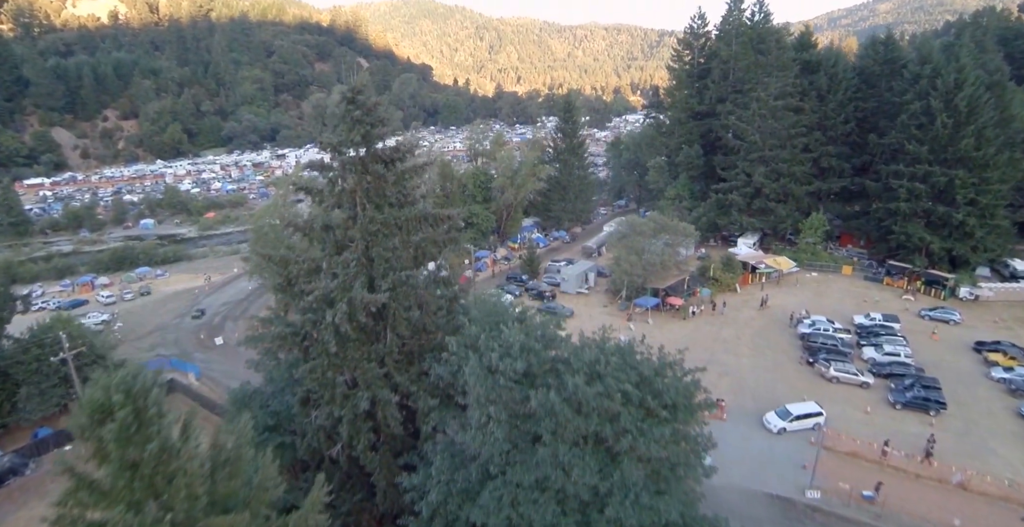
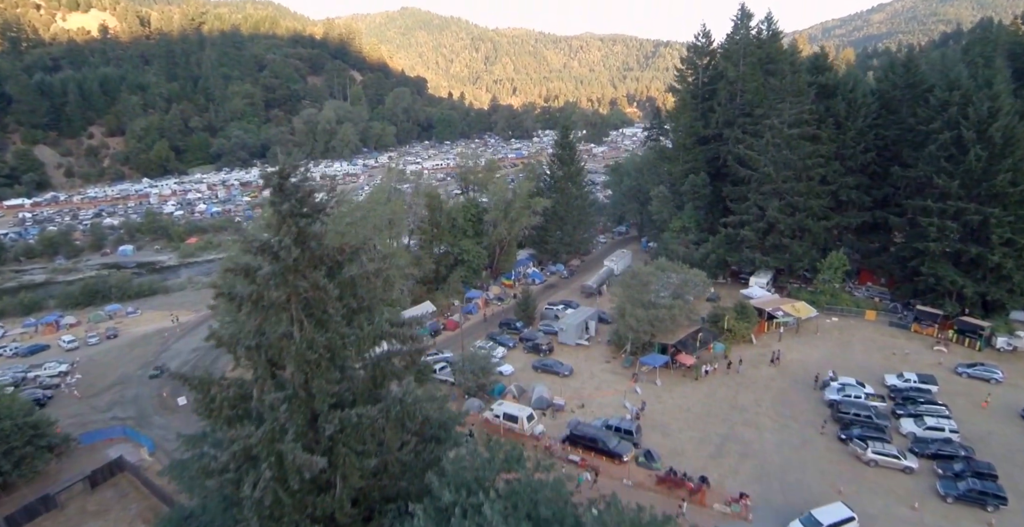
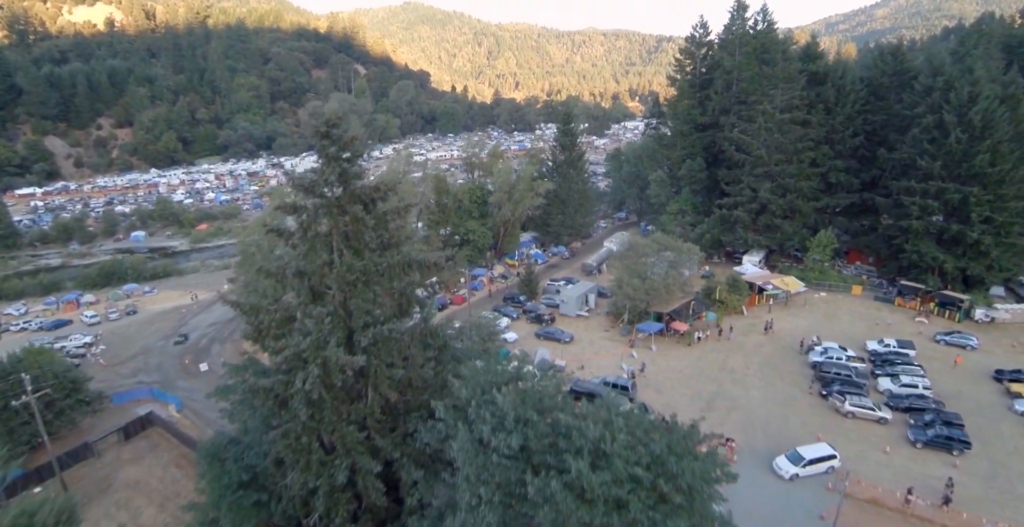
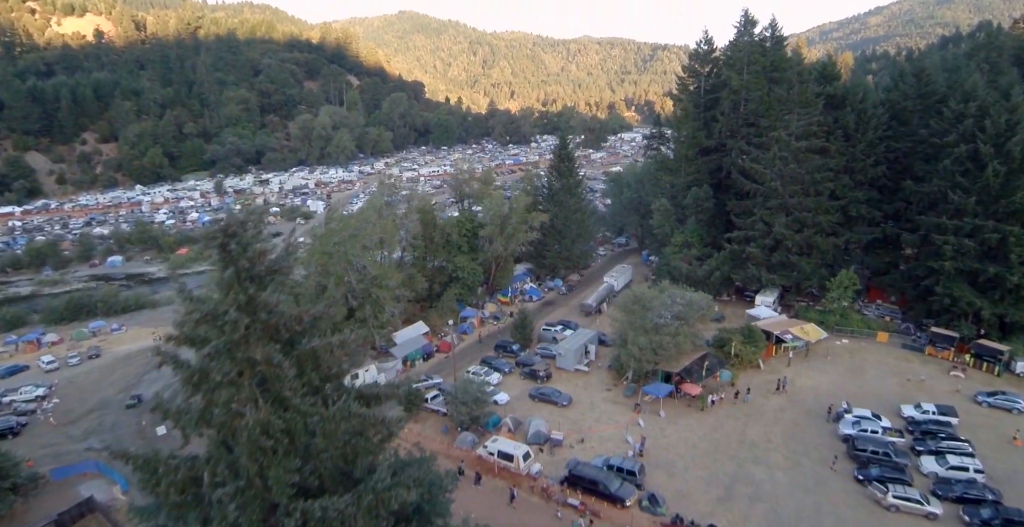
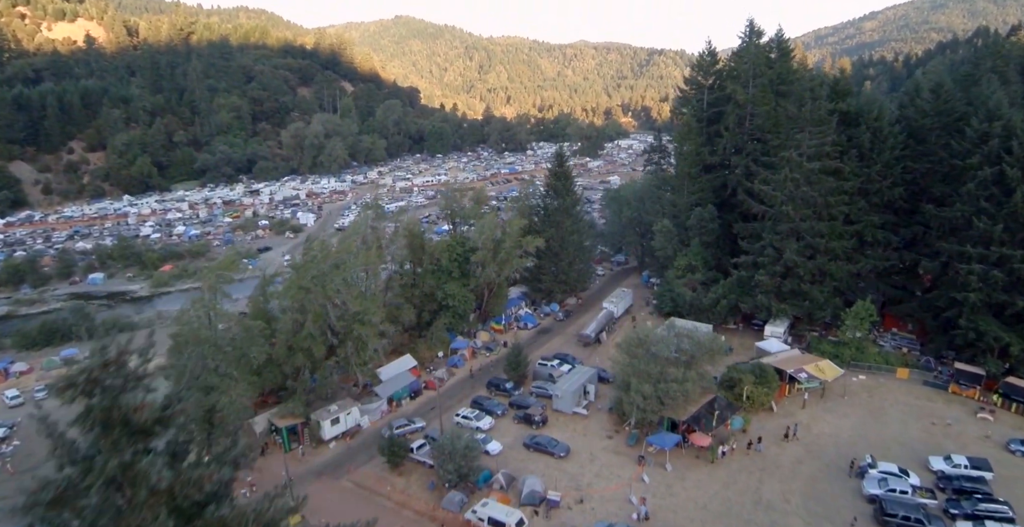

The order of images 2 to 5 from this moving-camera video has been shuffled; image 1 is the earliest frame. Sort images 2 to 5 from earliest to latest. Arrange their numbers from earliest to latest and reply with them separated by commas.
3, 2, 4, 5
